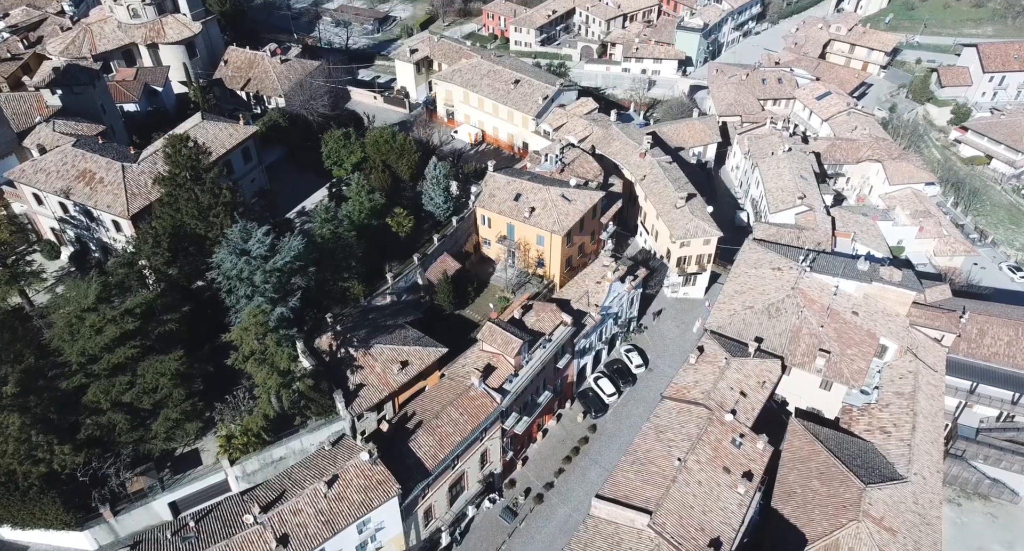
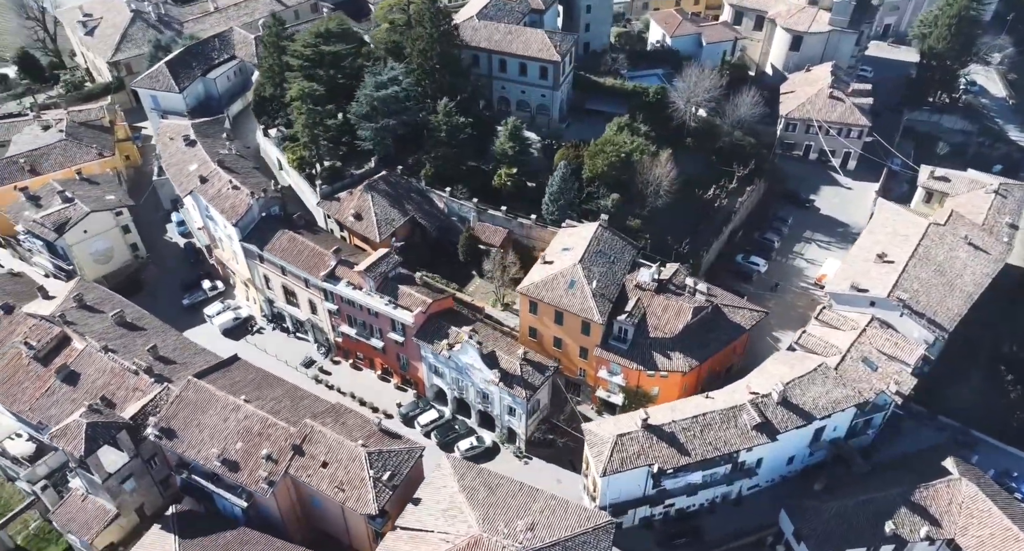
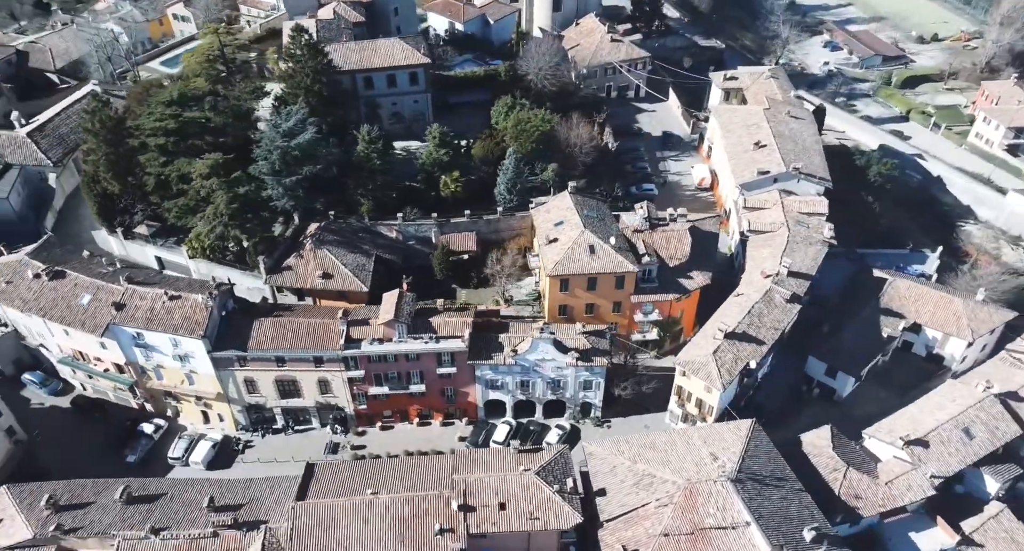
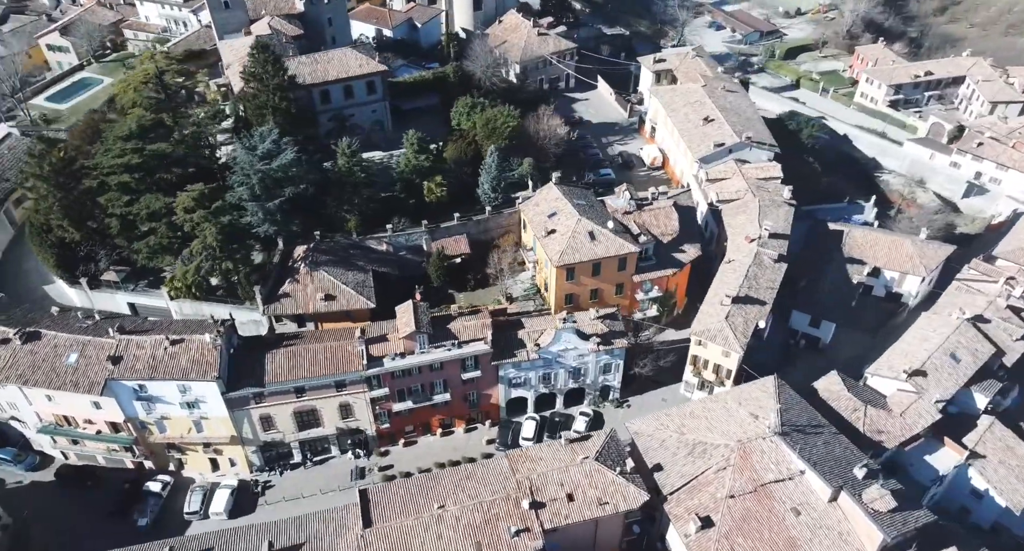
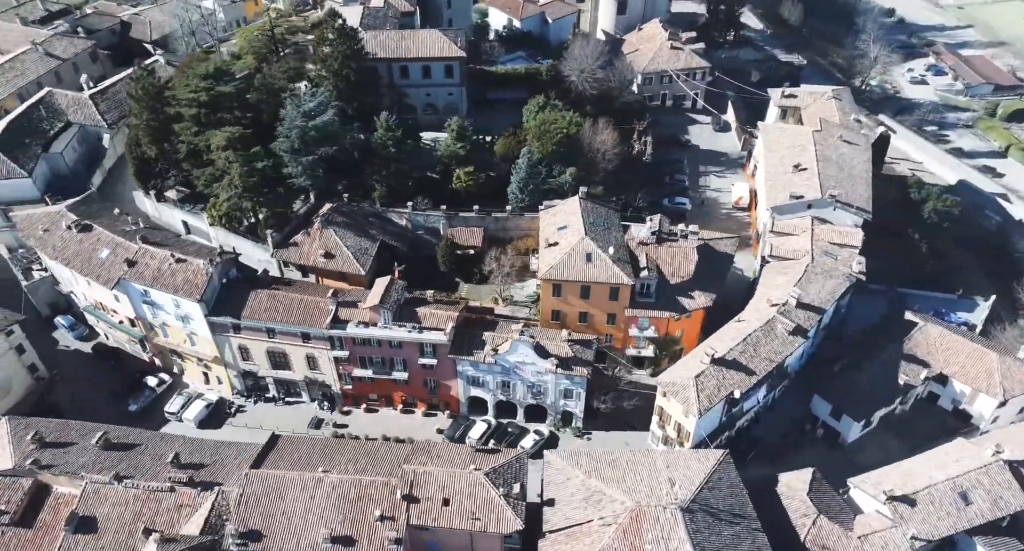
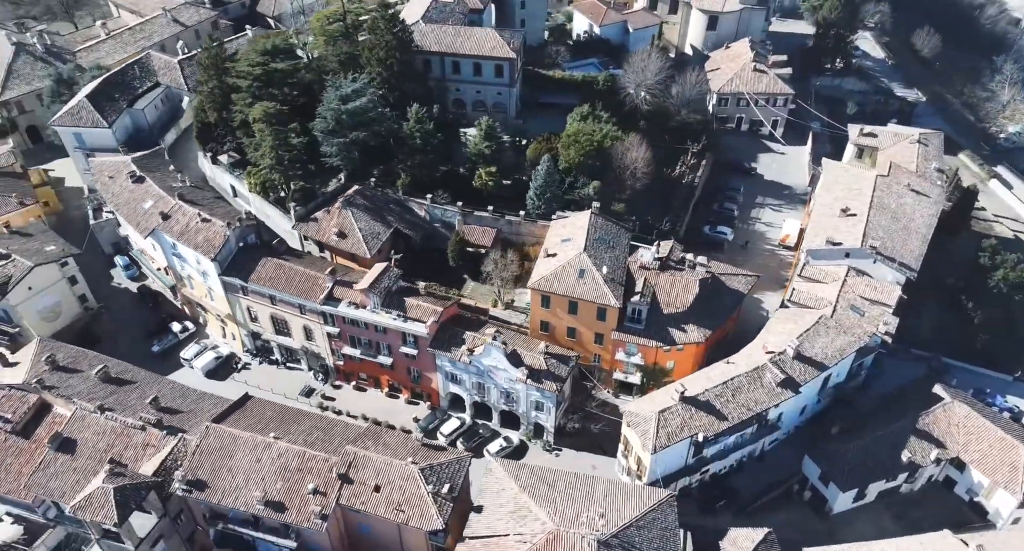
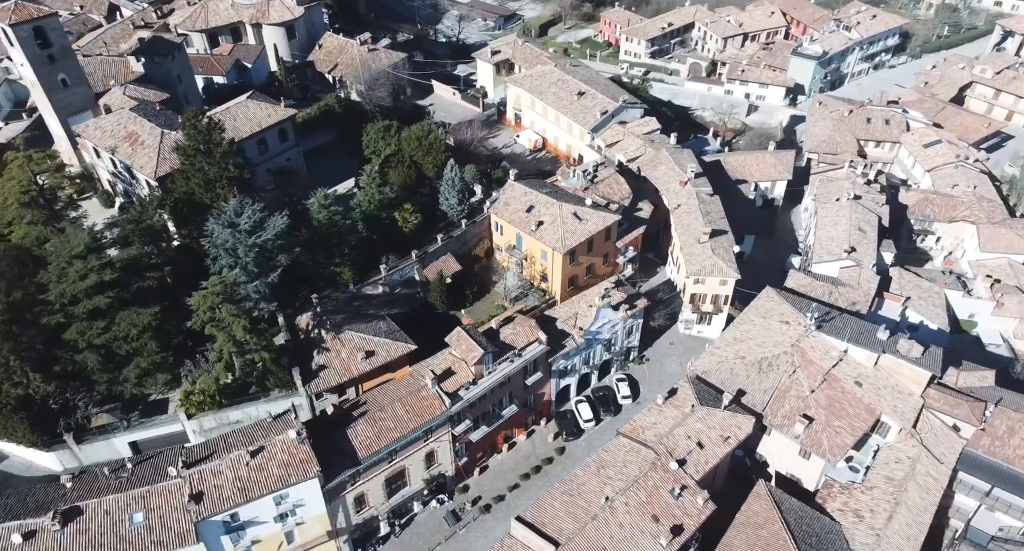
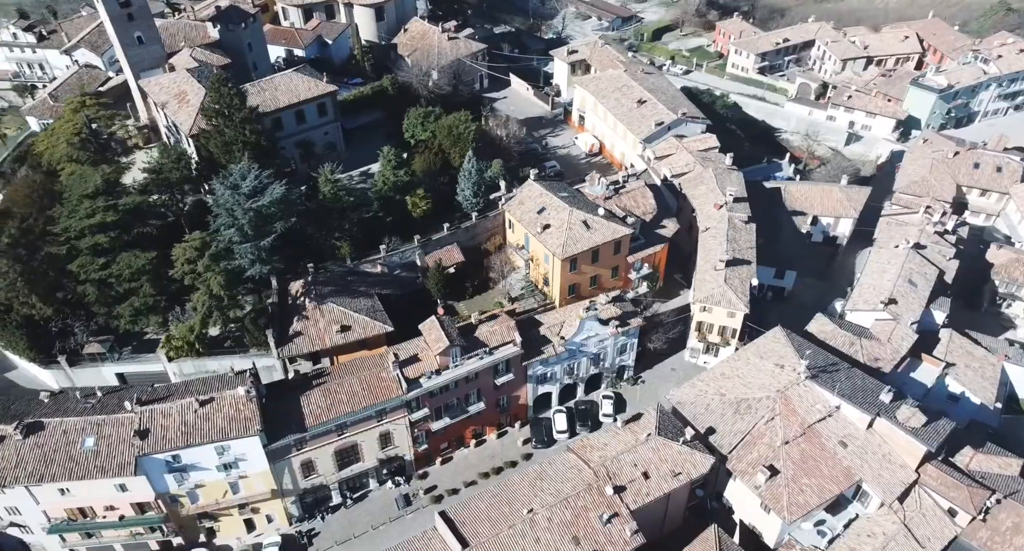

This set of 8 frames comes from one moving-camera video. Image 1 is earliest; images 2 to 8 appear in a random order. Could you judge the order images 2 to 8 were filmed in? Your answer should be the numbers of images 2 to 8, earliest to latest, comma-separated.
7, 8, 4, 3, 5, 6, 2
